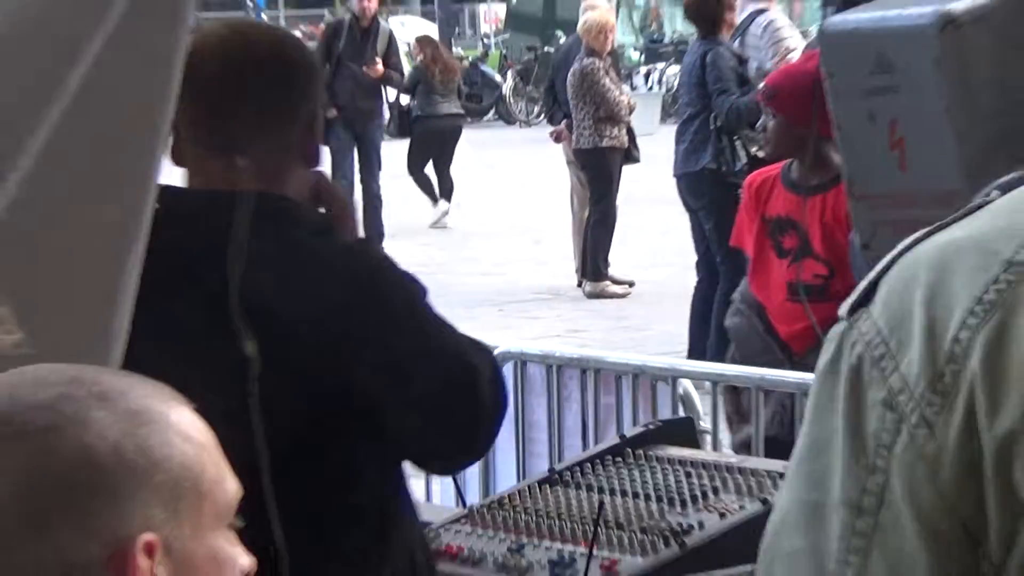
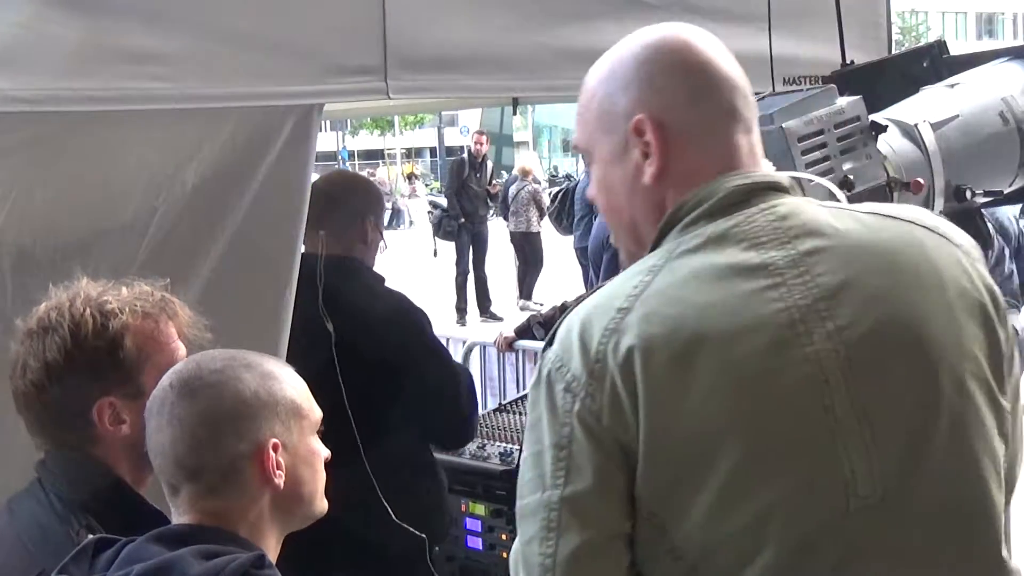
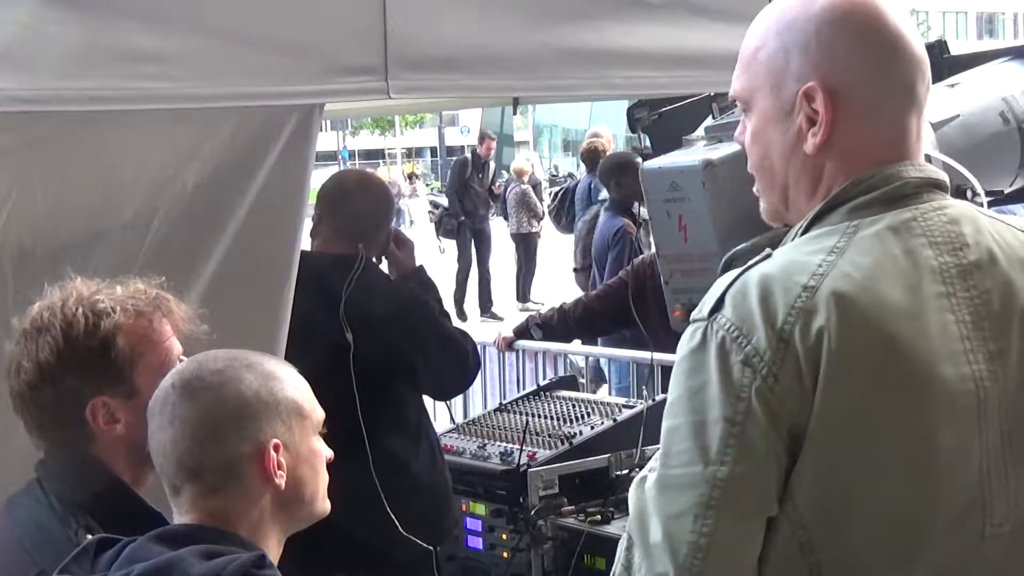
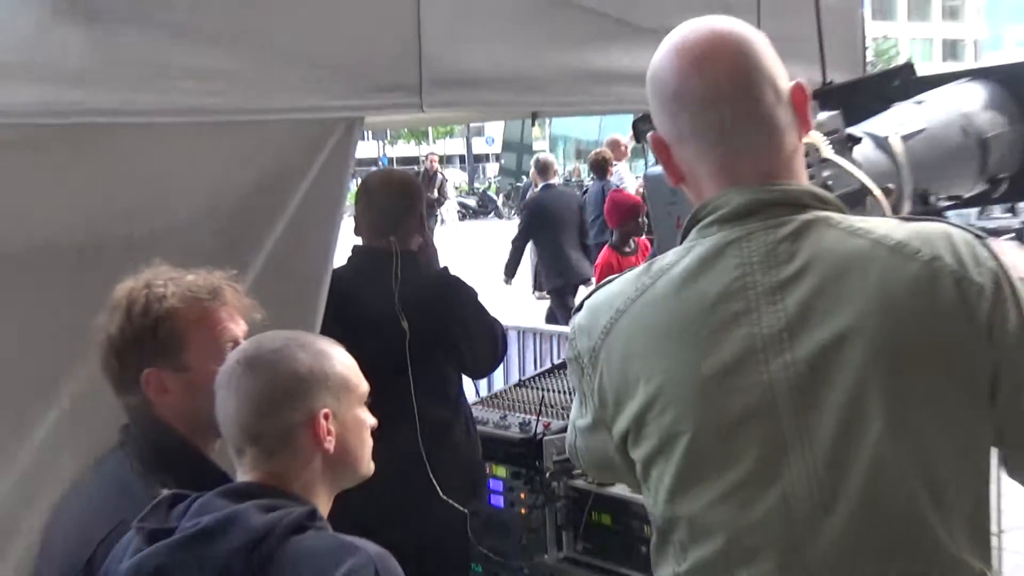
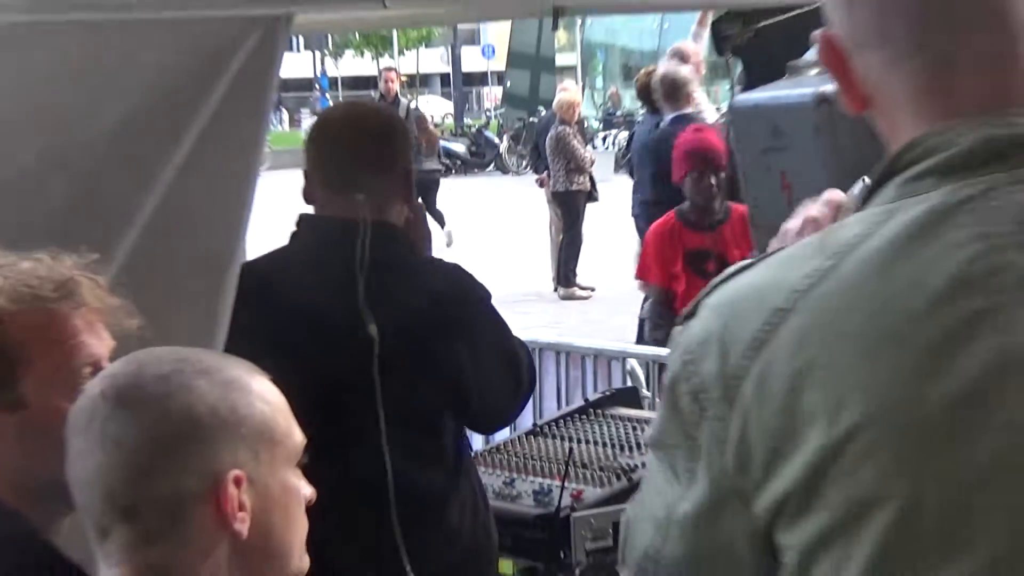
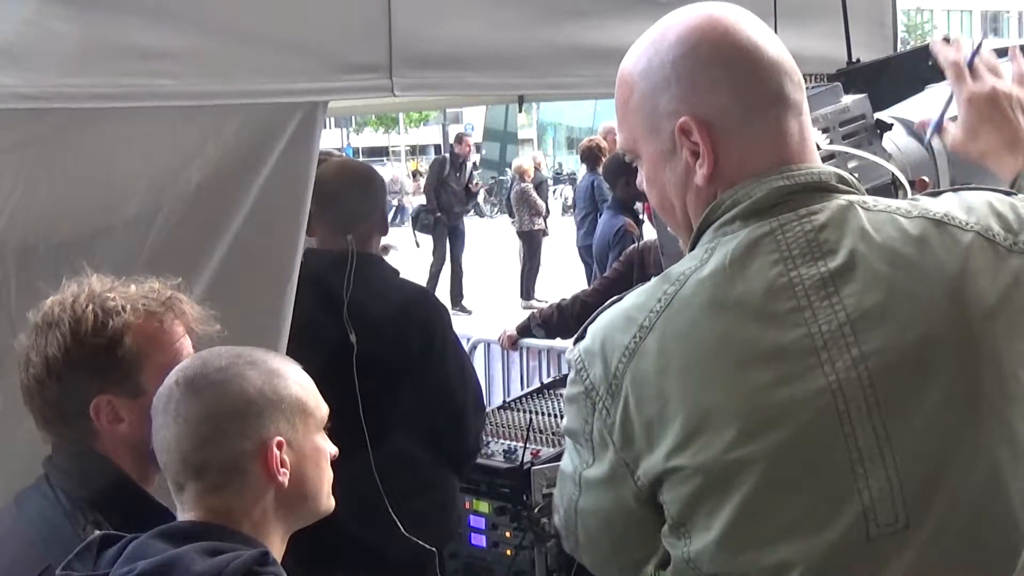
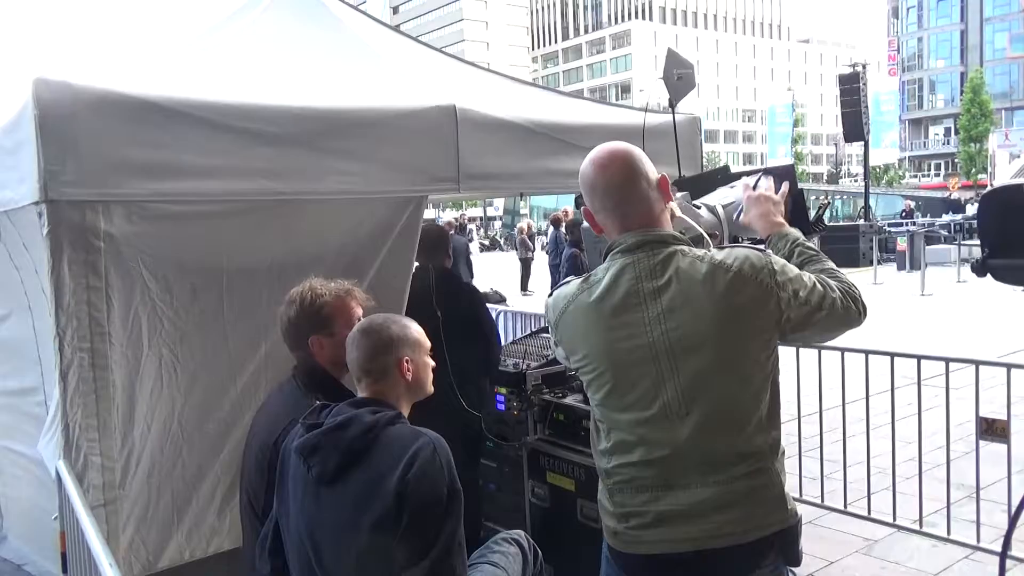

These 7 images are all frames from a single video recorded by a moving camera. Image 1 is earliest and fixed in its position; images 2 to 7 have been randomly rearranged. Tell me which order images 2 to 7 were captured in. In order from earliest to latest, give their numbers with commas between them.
5, 4, 7, 6, 3, 2
